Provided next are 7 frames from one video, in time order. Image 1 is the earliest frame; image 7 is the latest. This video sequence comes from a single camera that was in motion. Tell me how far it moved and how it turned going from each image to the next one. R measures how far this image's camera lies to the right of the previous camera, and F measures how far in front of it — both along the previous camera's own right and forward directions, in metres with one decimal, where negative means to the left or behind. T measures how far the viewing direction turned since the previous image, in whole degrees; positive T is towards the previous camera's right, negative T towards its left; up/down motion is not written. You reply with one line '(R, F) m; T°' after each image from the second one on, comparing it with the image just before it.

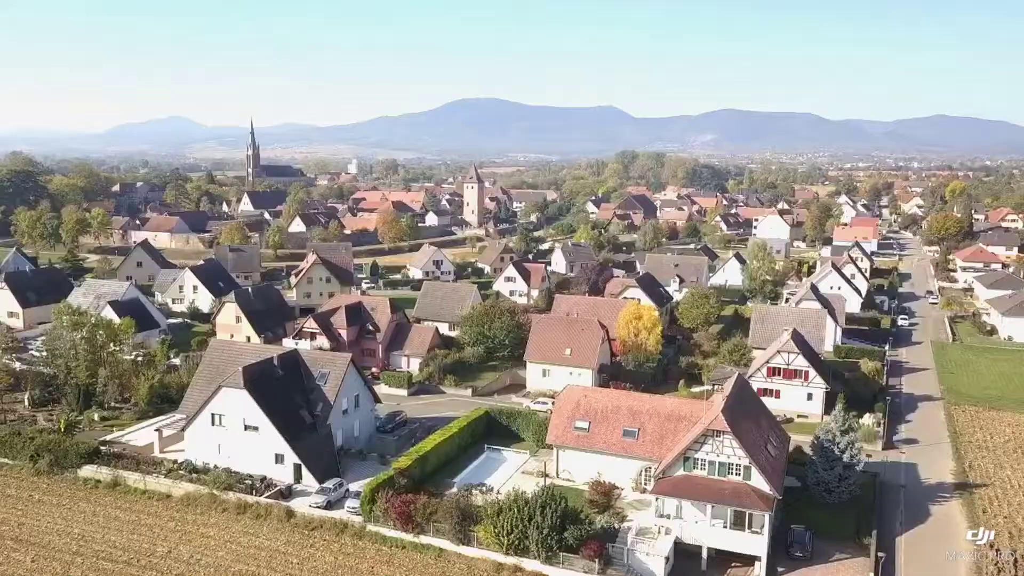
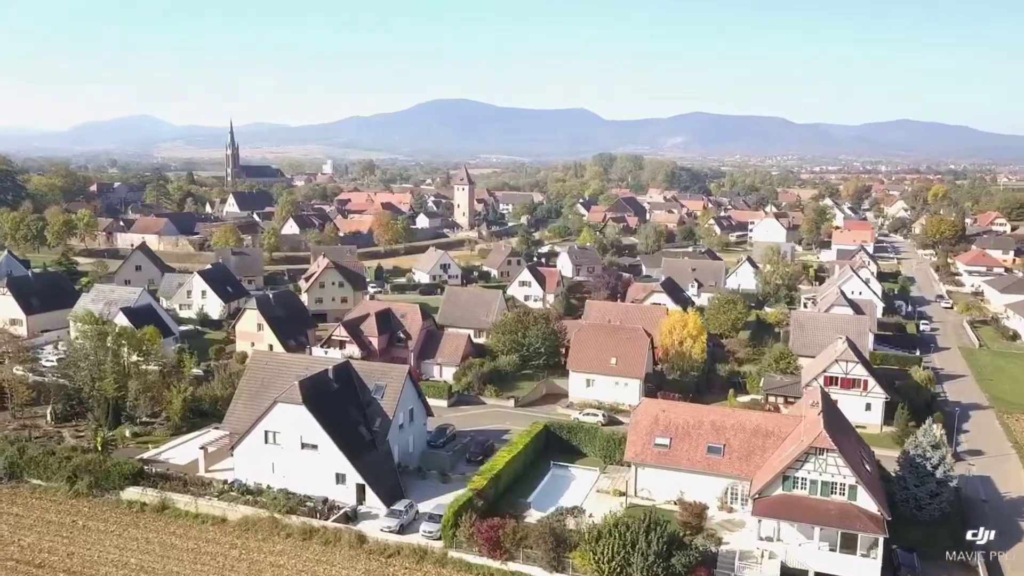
(-3.0, +1.2) m; +2°
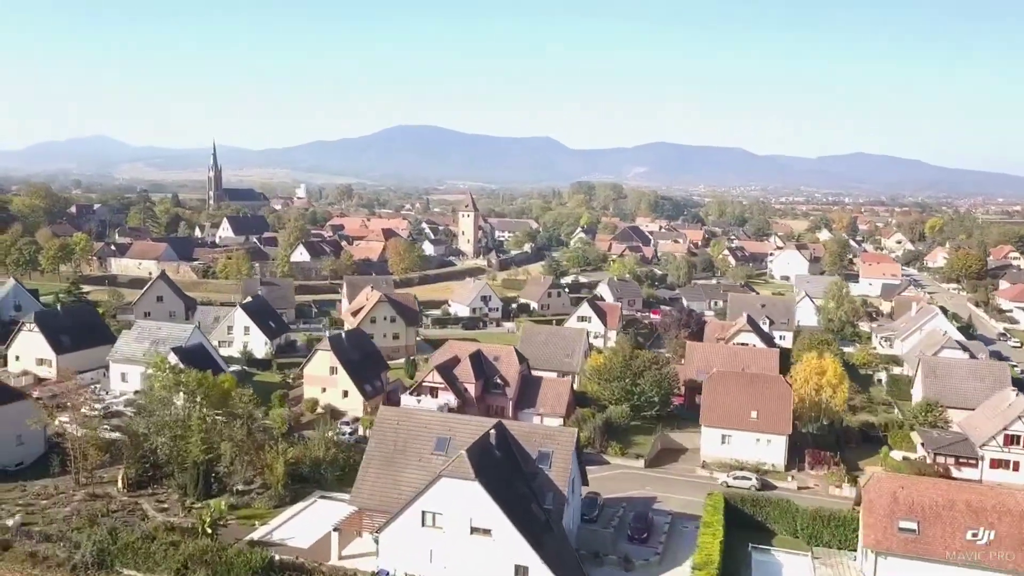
(-6.0, +3.9) m; +3°
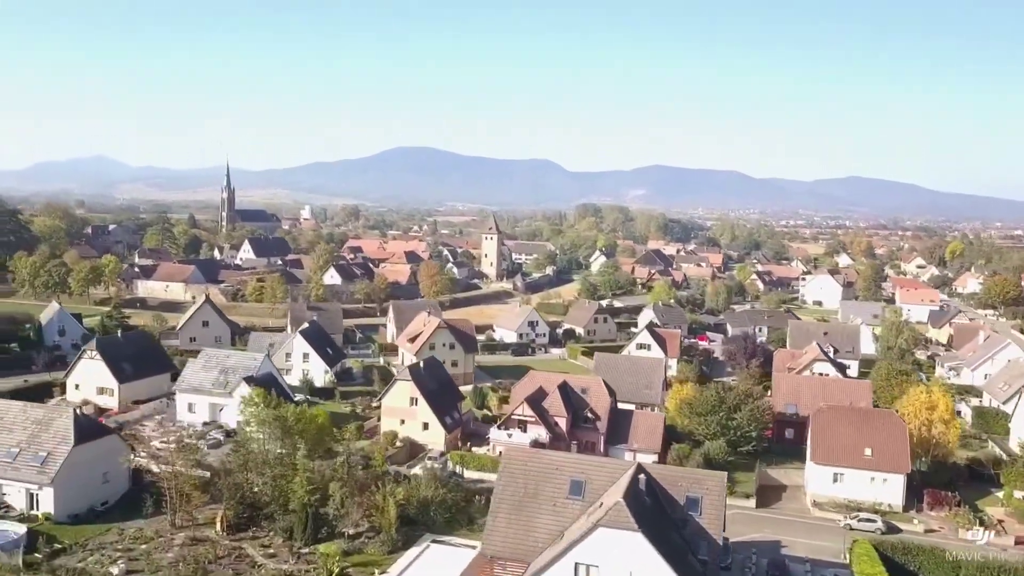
(-3.6, +1.3) m; 0°
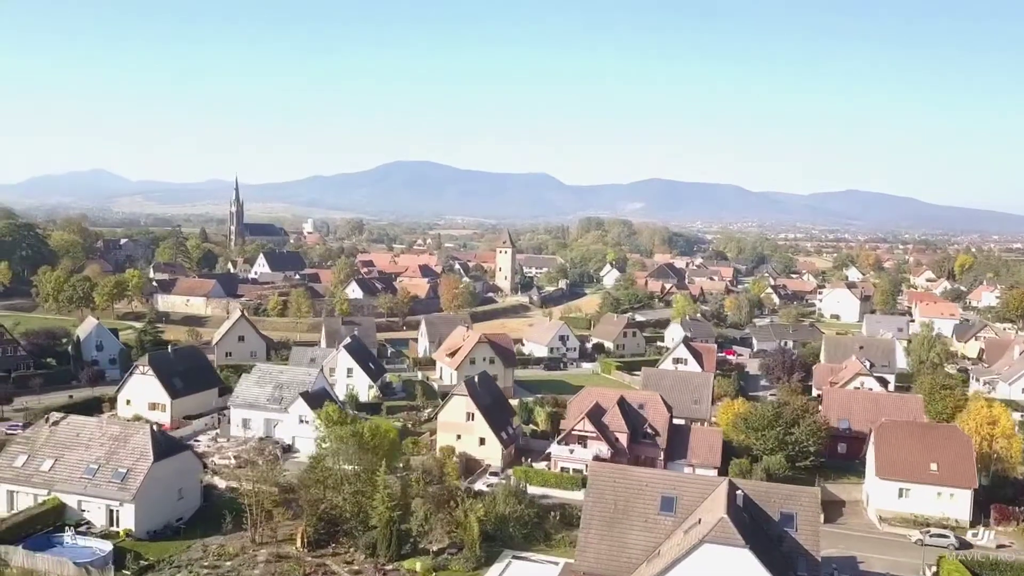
(-2.4, -0.1) m; 0°
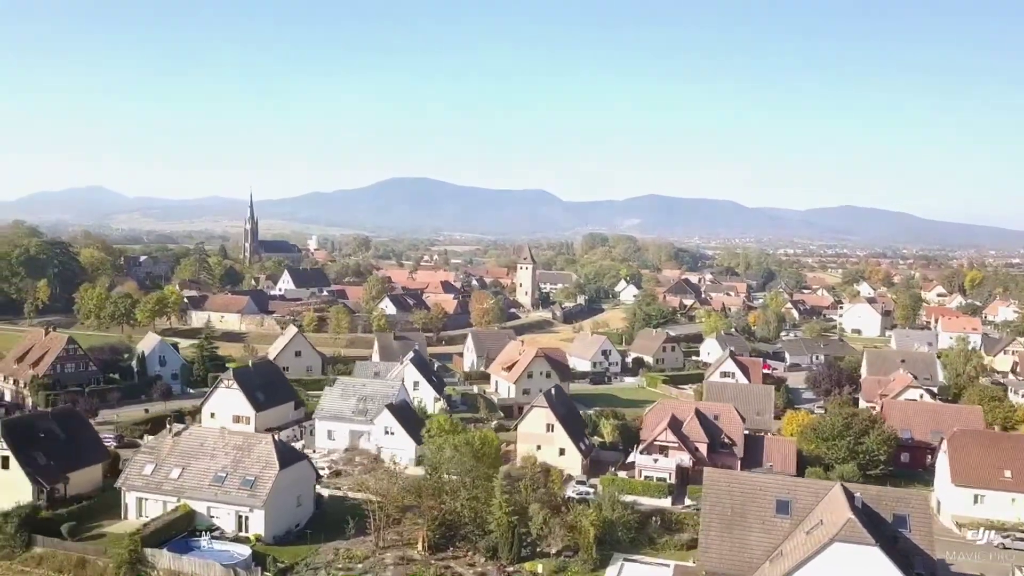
(-3.4, -1.3) m; 0°
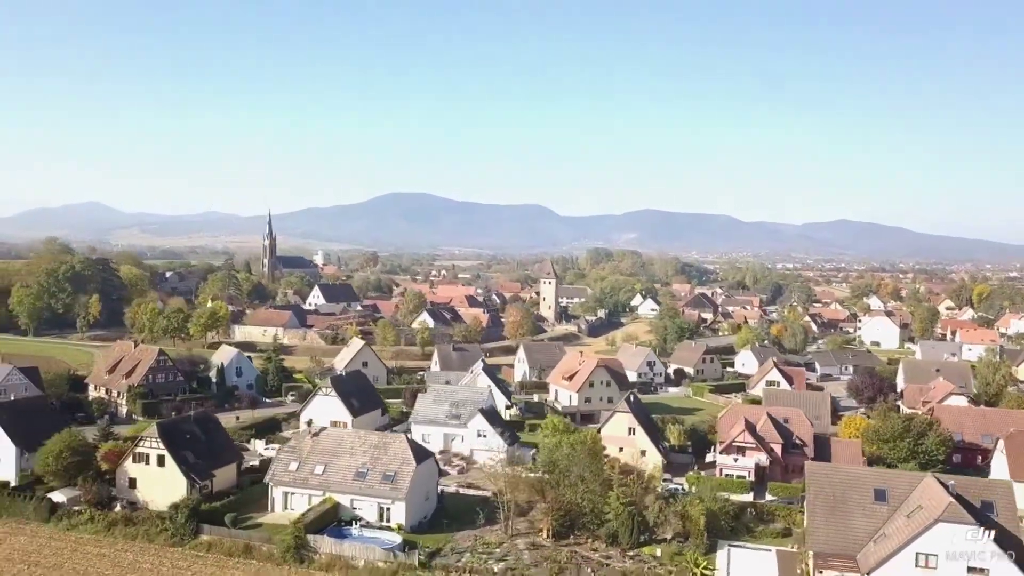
(-4.0, -2.8) m; 0°
